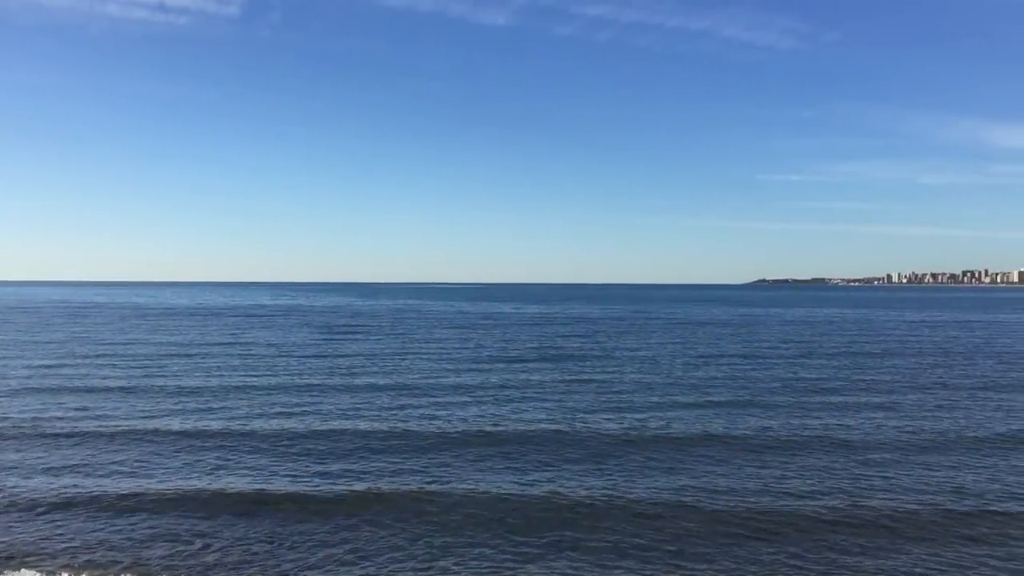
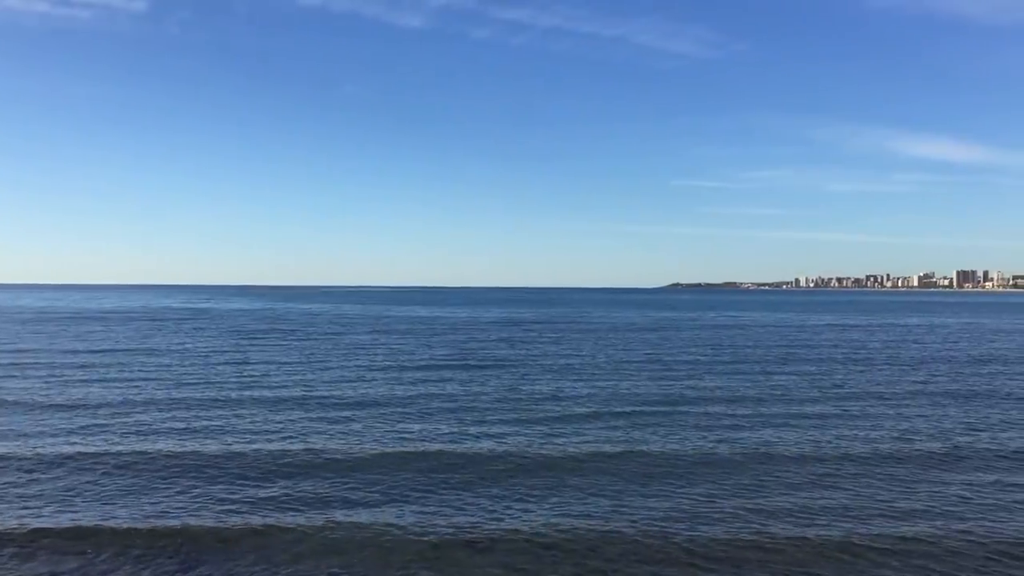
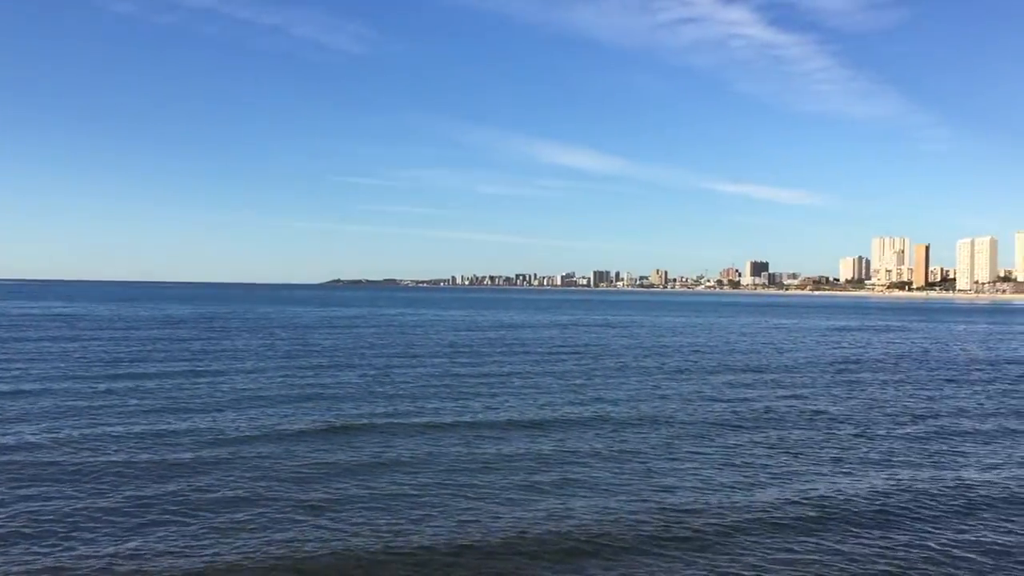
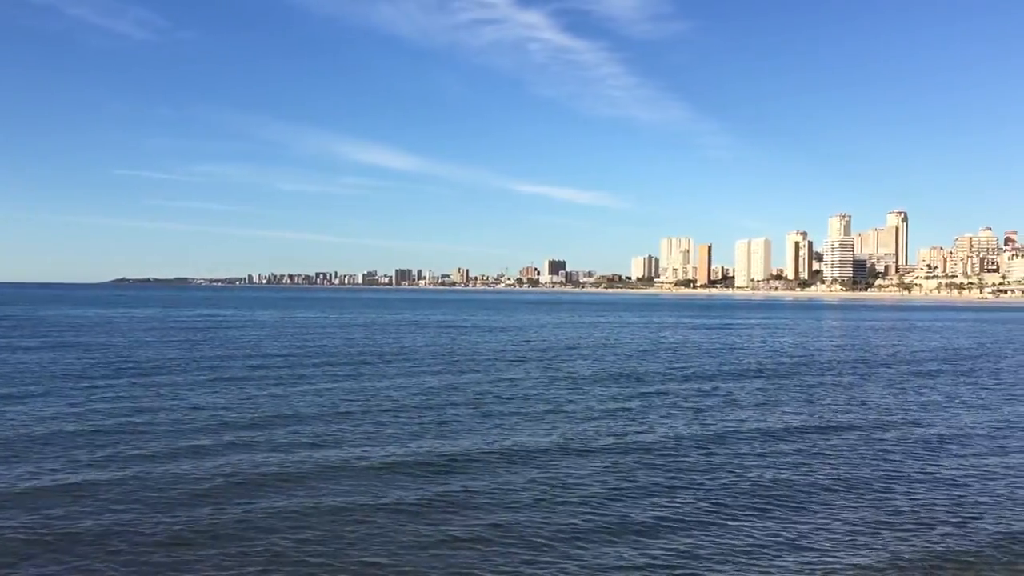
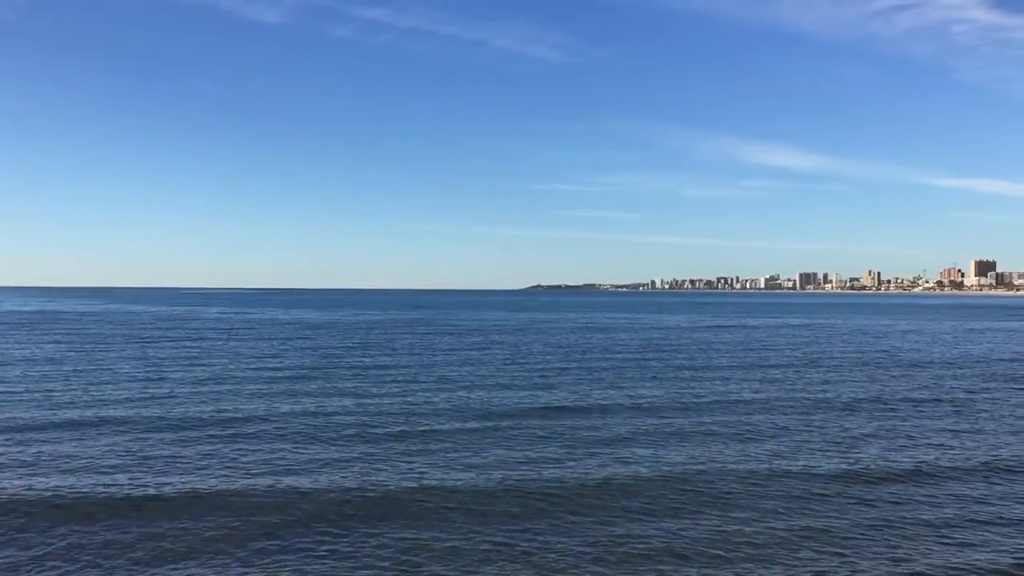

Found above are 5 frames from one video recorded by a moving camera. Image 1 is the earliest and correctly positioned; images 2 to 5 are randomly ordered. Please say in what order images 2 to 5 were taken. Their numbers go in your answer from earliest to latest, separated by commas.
2, 5, 3, 4
